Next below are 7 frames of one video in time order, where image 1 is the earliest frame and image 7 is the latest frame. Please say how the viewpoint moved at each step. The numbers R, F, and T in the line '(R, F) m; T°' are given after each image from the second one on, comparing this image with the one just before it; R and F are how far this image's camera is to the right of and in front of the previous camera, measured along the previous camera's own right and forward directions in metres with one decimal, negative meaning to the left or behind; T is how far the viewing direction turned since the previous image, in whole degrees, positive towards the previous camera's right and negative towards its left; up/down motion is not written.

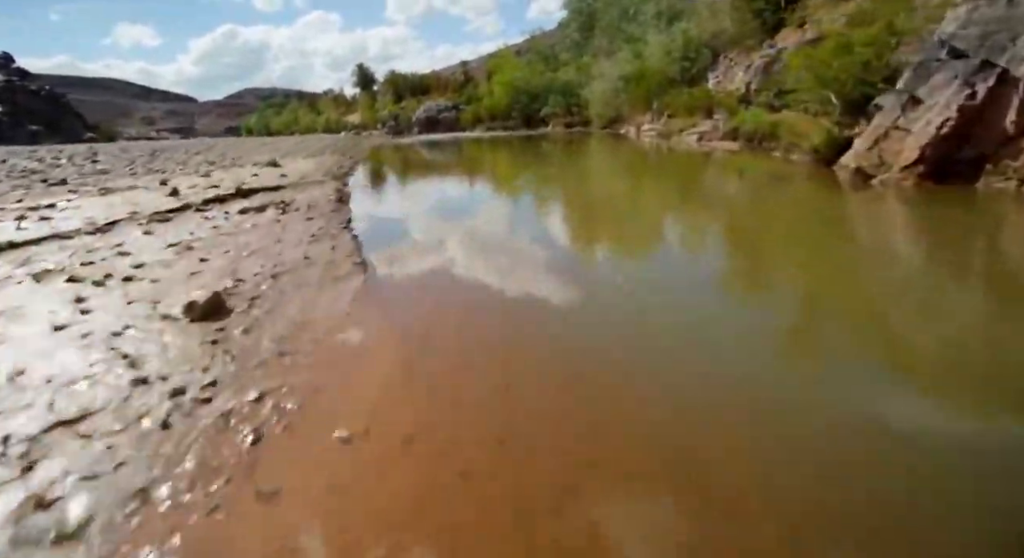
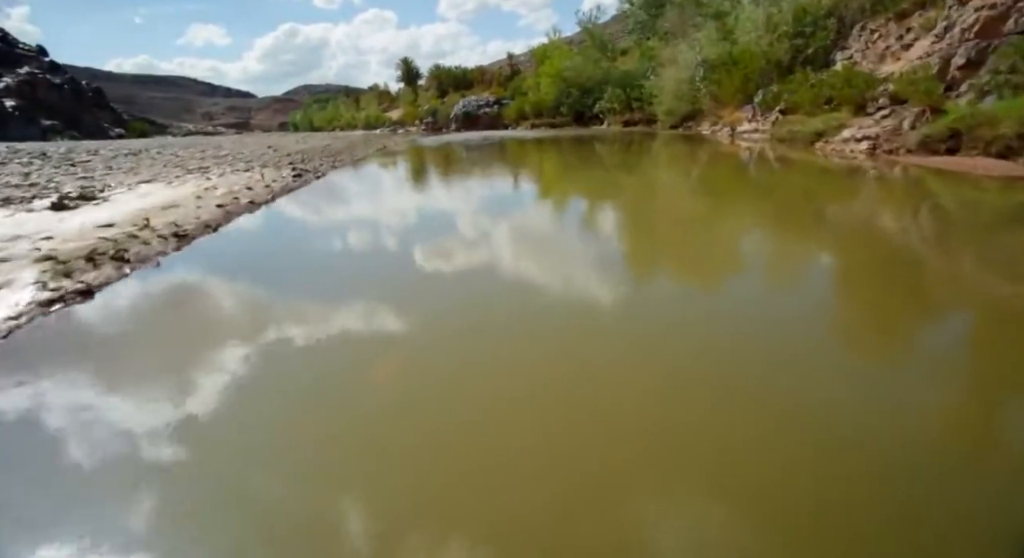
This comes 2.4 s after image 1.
(0.0, +1.7) m; -5°
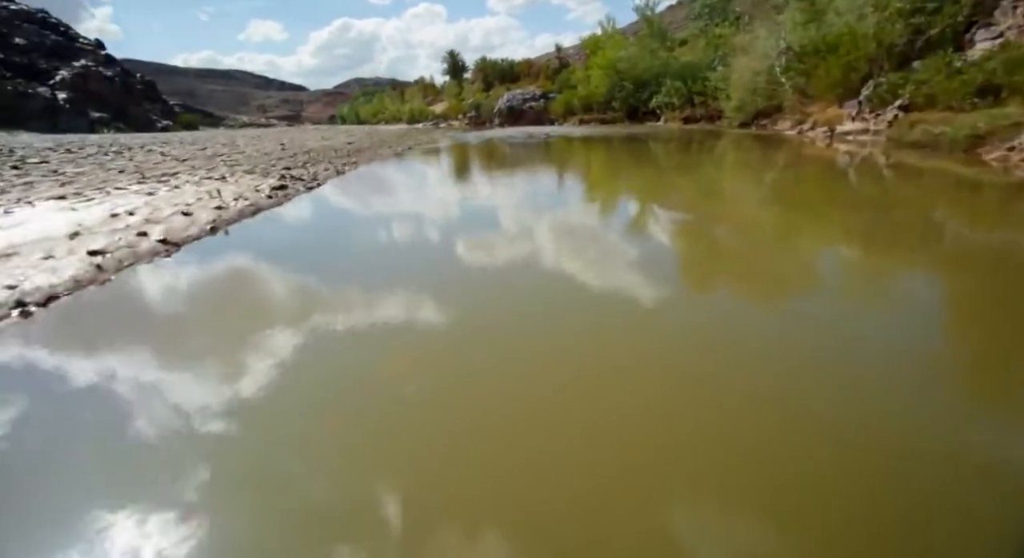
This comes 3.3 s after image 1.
(0.0, +0.8) m; -4°
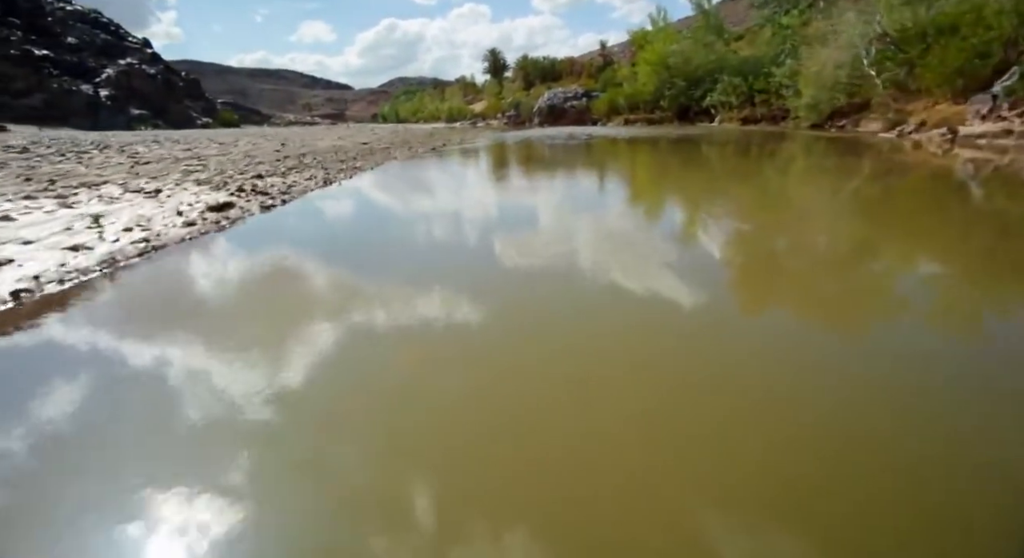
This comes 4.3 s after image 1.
(0.0, +0.7) m; -4°
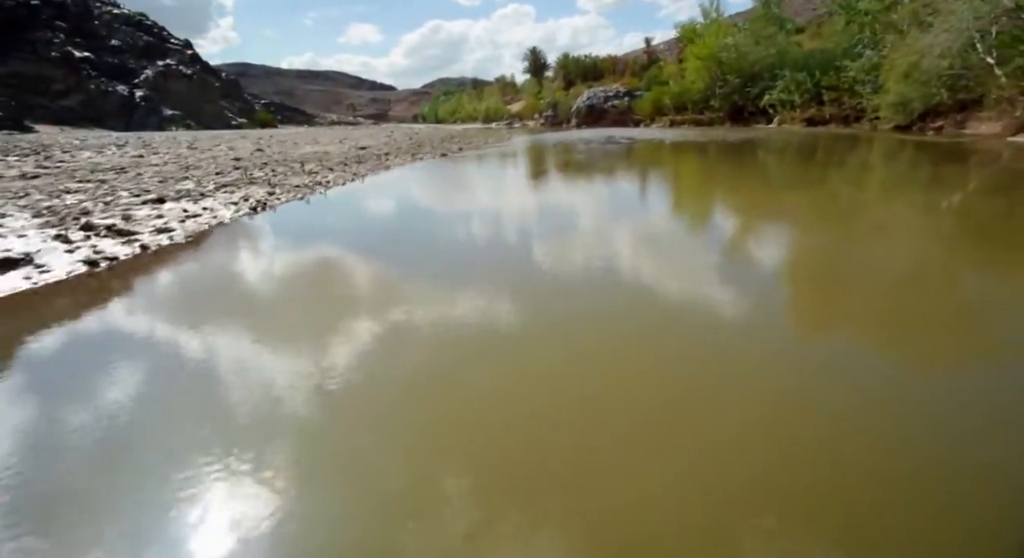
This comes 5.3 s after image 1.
(+0.1, +0.8) m; -4°
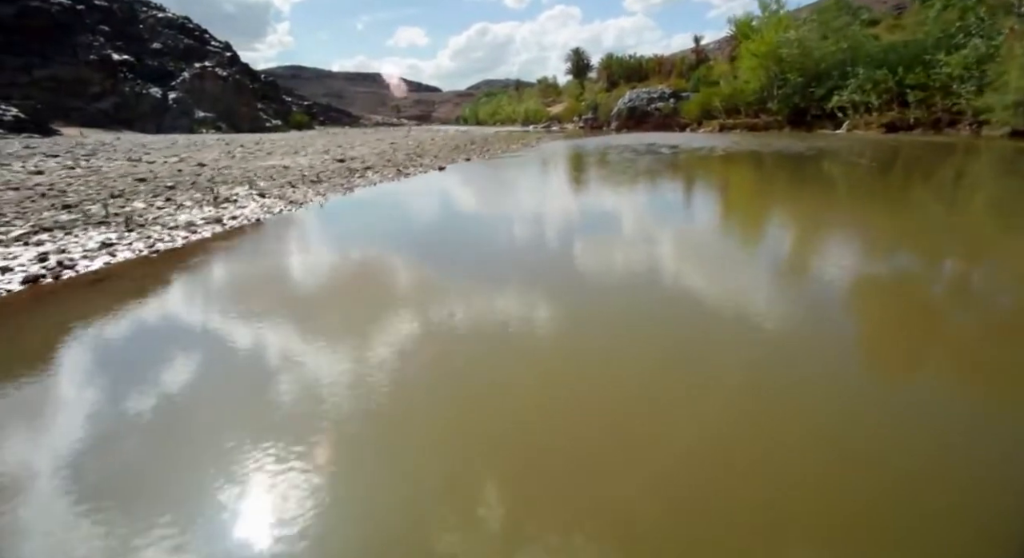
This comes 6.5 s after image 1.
(+0.2, +0.8) m; -4°
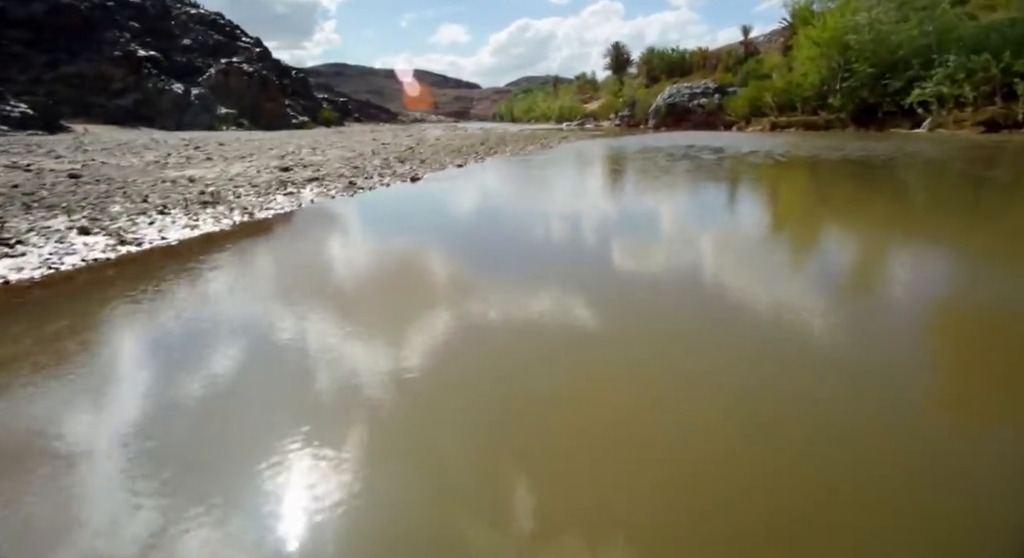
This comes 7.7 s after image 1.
(+0.2, +0.8) m; -4°
